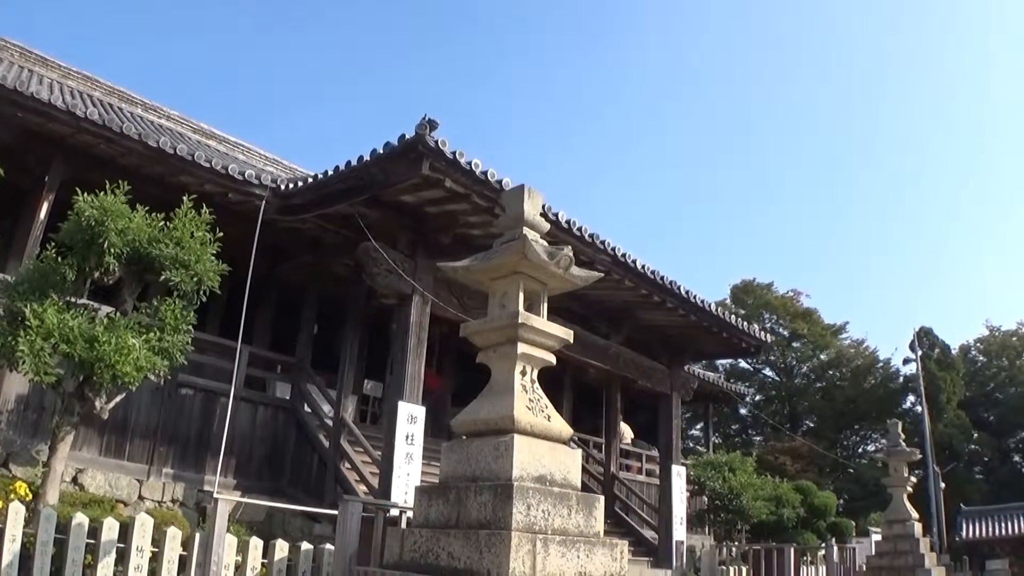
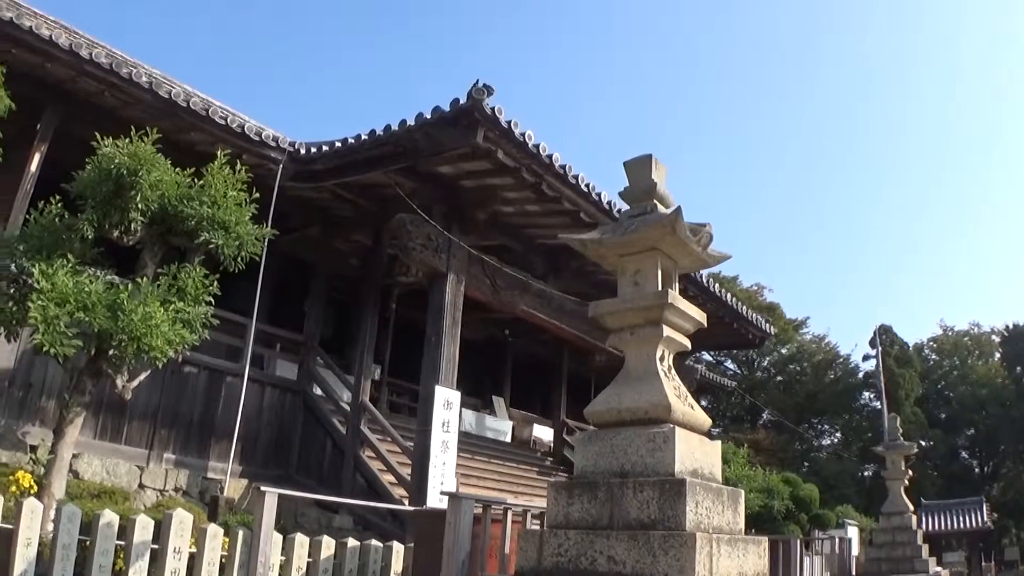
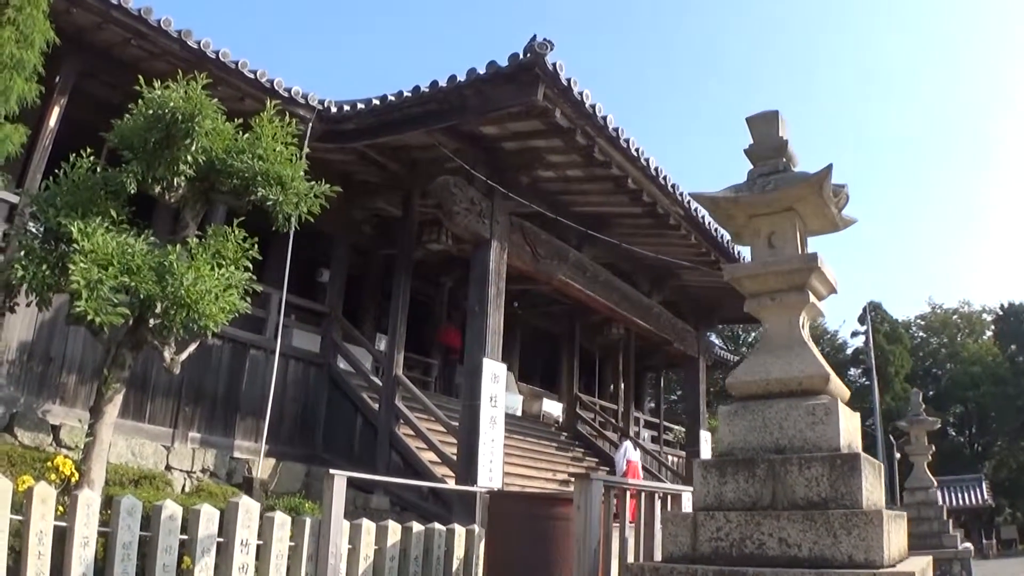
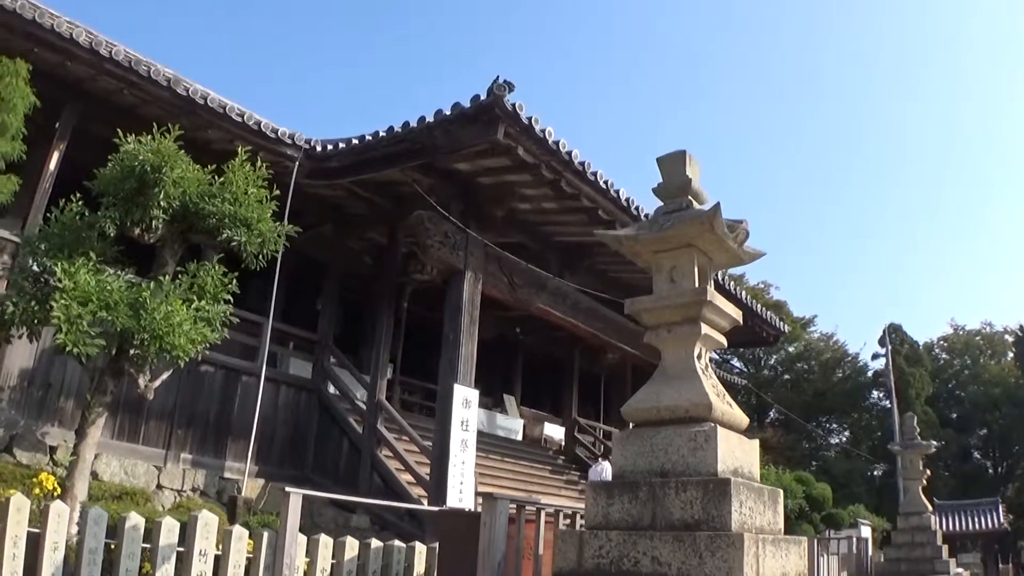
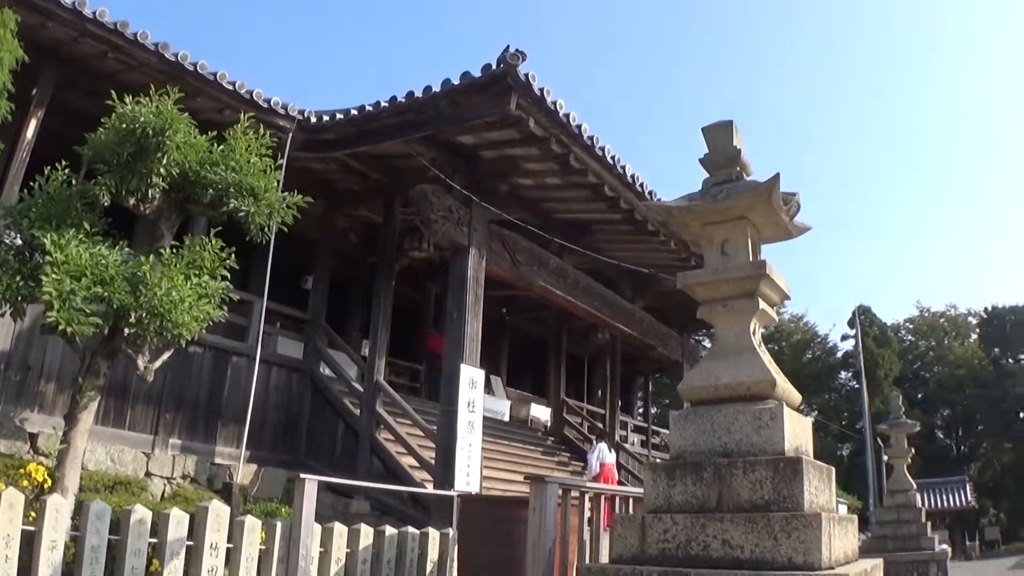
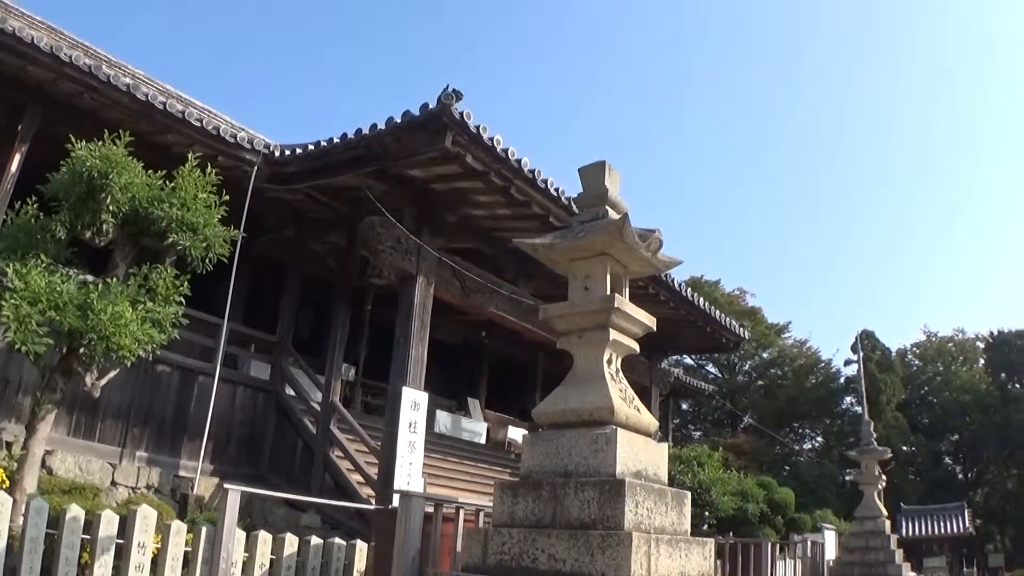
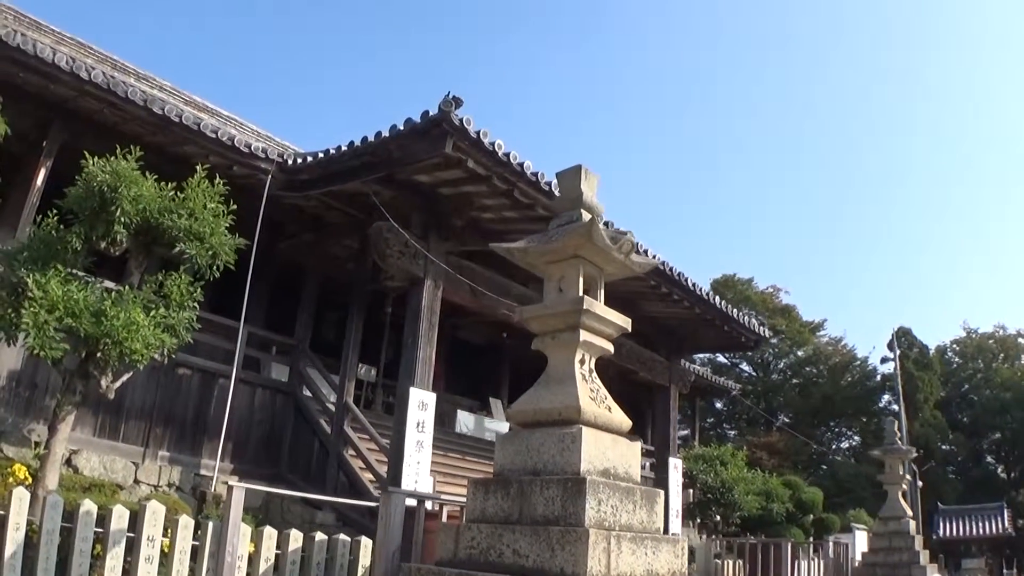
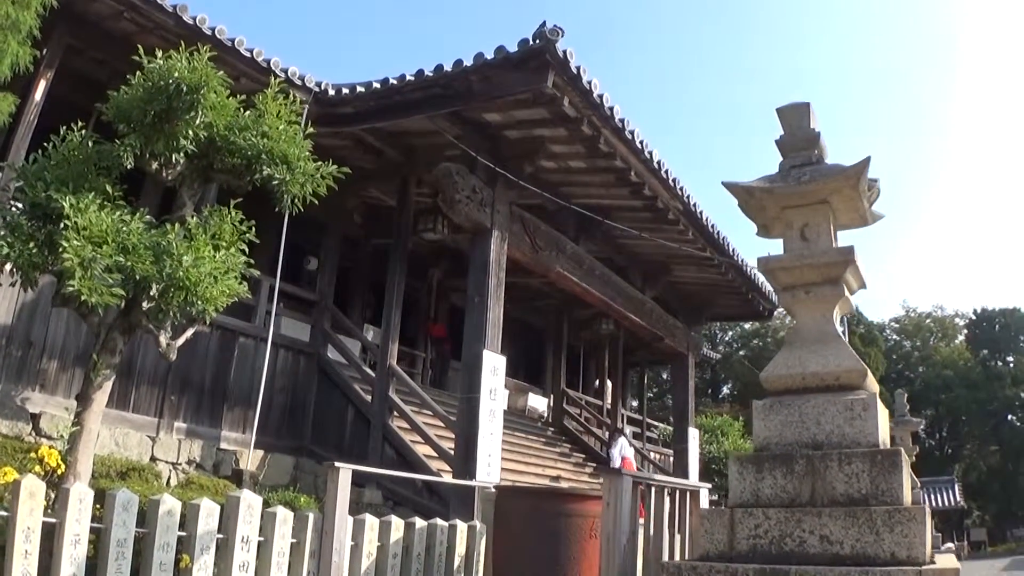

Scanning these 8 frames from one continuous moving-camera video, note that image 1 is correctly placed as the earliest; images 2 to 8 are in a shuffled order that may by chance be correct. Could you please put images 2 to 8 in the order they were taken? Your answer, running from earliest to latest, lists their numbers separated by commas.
7, 6, 2, 4, 5, 3, 8
